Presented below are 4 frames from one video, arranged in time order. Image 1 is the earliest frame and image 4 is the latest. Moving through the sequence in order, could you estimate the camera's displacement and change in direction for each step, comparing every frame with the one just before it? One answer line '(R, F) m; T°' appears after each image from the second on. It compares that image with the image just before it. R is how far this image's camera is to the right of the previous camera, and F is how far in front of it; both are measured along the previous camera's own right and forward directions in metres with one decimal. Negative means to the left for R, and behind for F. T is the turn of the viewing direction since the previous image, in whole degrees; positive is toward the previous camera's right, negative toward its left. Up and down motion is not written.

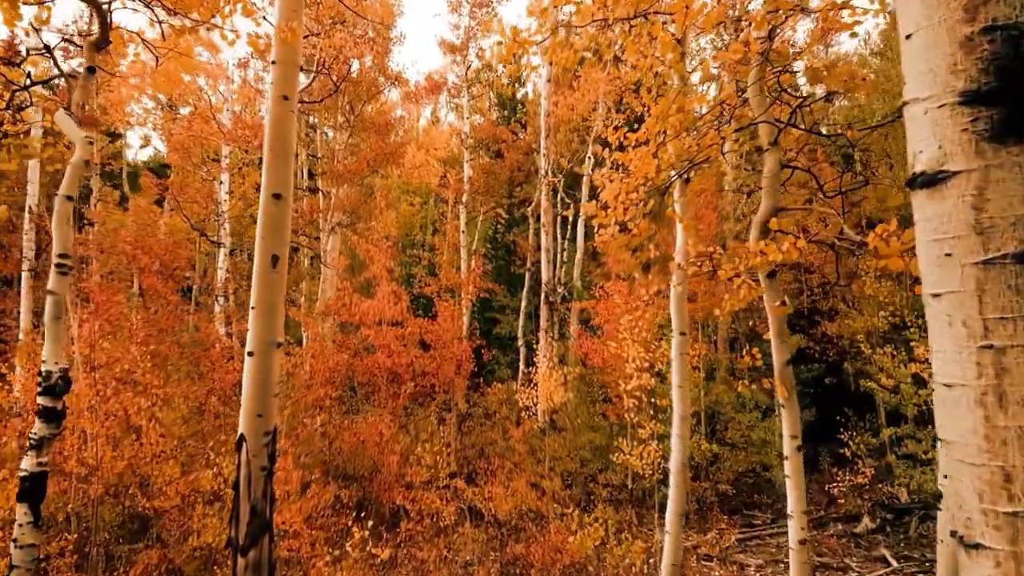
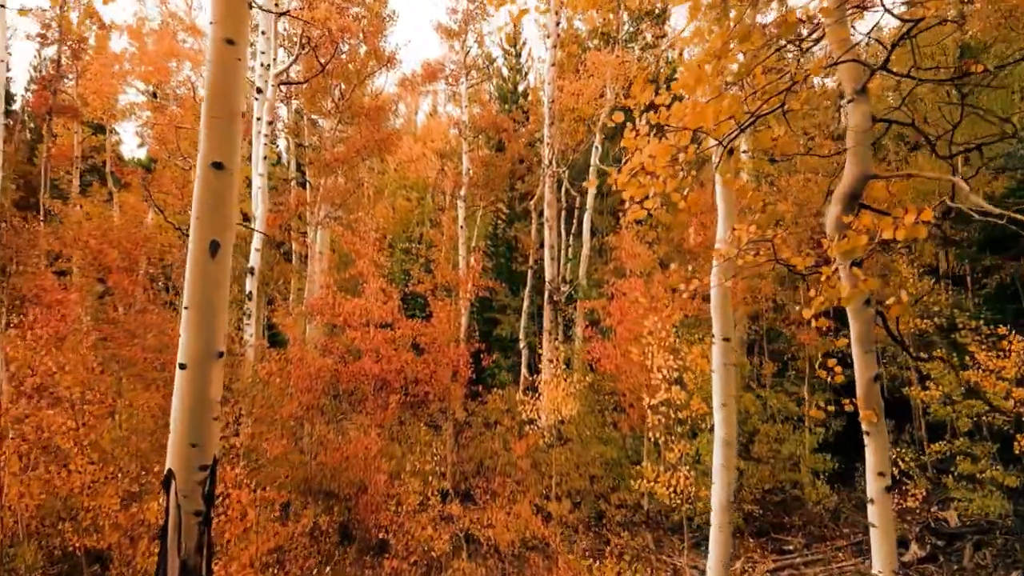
(0.0, +1.4) m; 0°
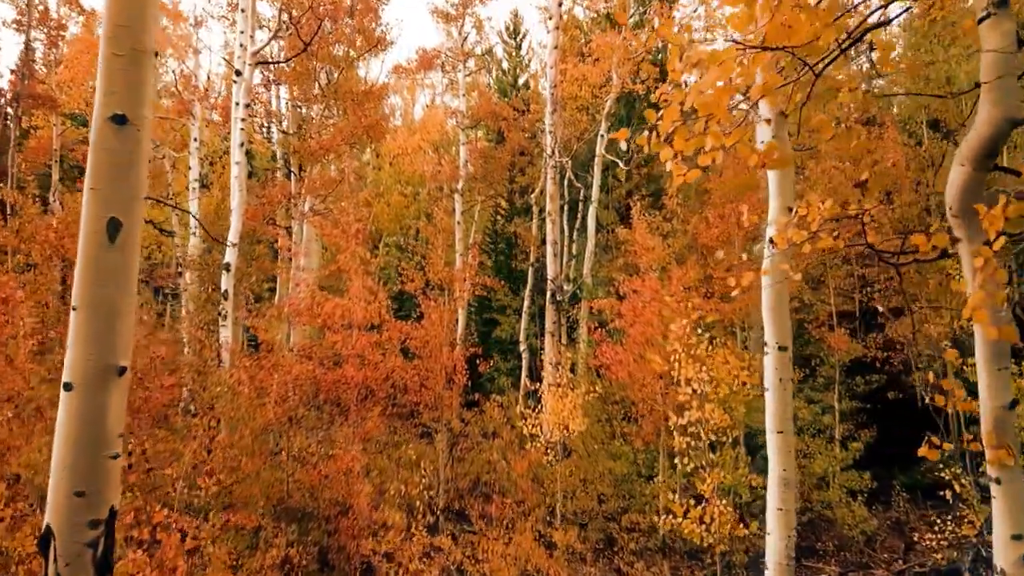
(0.0, +1.3) m; 0°
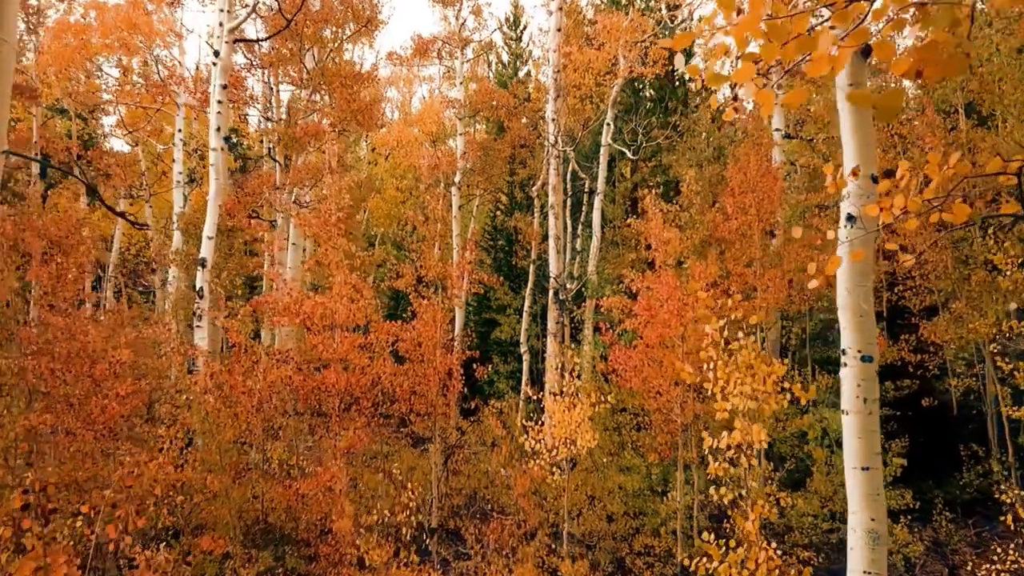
(0.0, +1.1) m; 0°
